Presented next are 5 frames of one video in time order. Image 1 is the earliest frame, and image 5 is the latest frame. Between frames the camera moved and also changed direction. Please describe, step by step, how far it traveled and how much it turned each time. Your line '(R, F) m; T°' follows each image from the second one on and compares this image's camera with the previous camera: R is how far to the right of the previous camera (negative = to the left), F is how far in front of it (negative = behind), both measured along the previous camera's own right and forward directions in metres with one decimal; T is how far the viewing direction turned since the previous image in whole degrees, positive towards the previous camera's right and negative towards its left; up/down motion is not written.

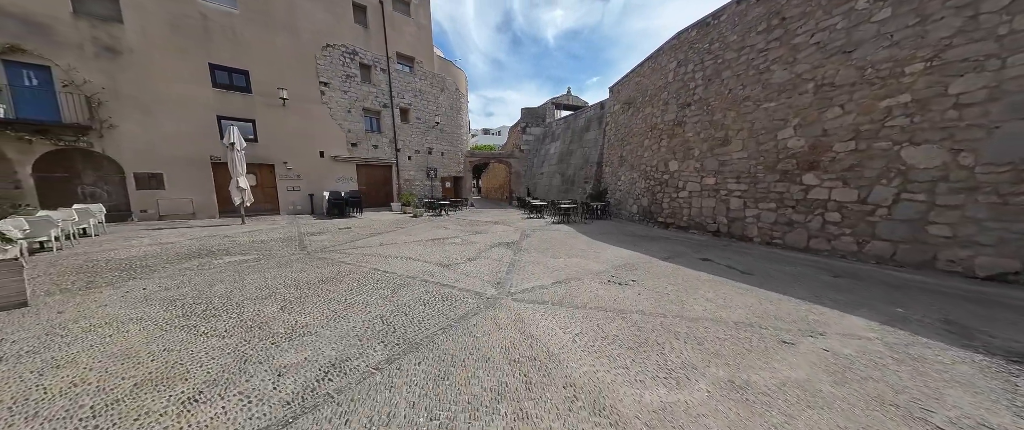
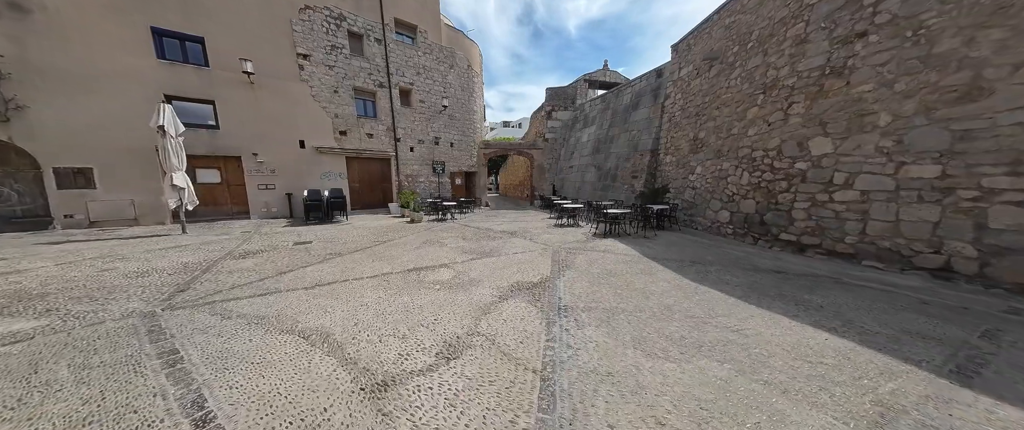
(-0.1, +2.6) m; -4°
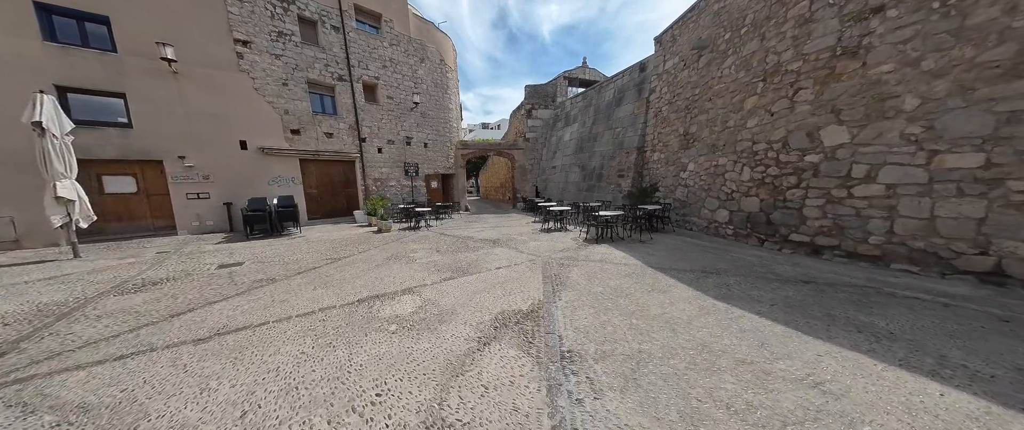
(0.0, +0.8) m; +4°
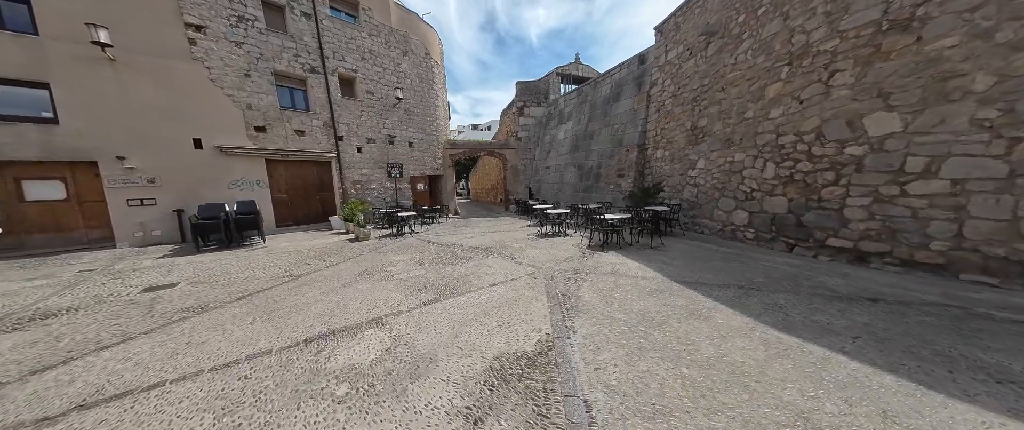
(-0.1, +0.7) m; +2°
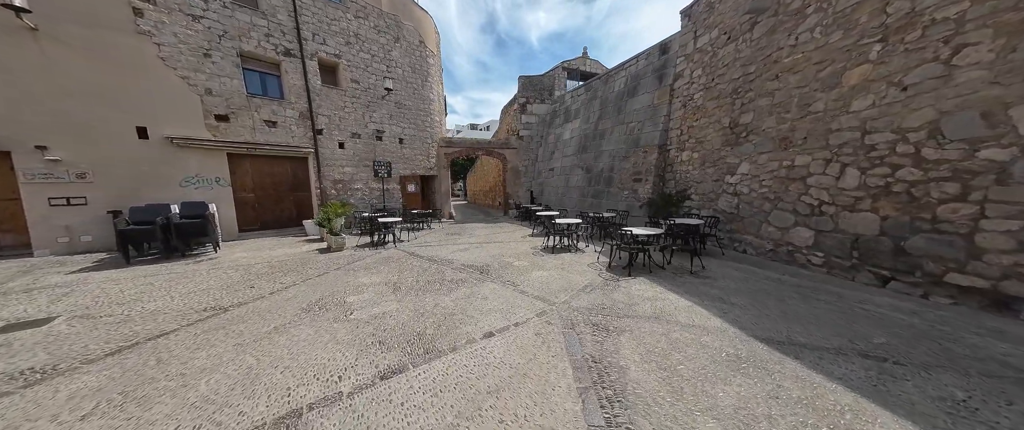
(-0.1, +1.0) m; 0°
